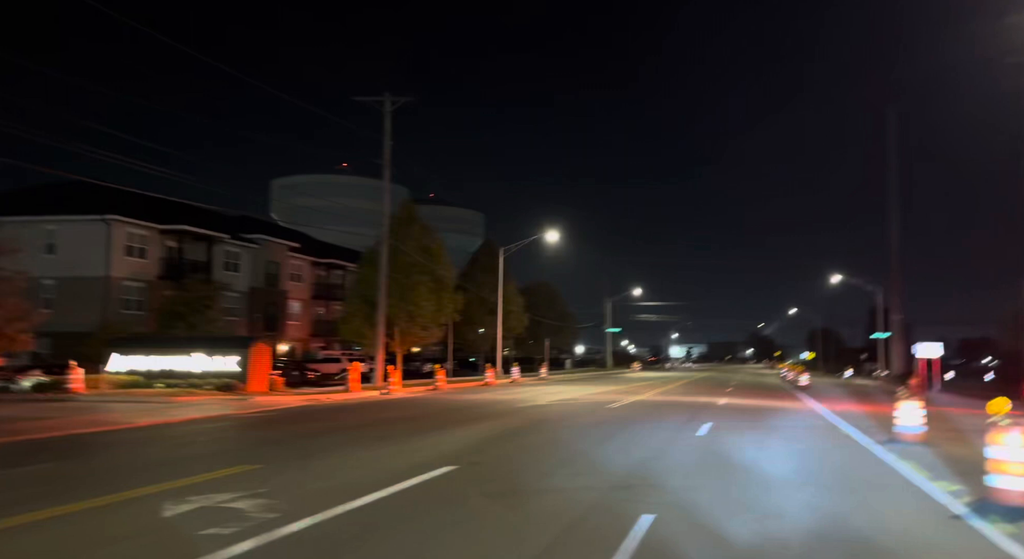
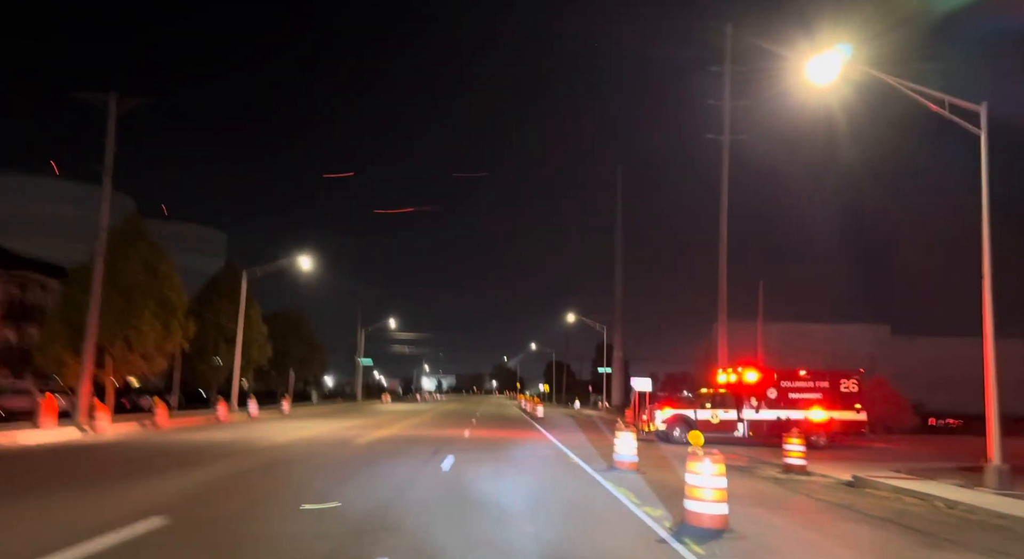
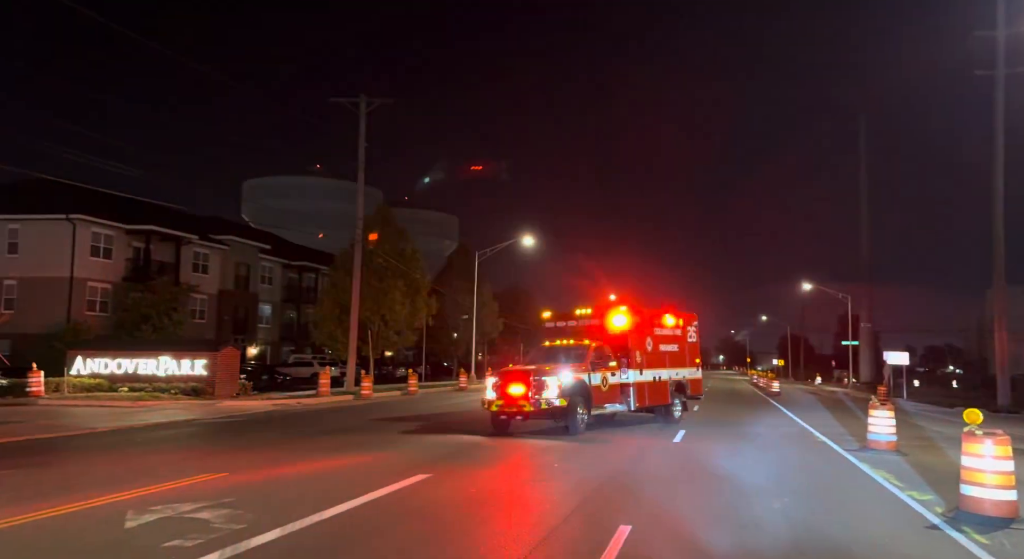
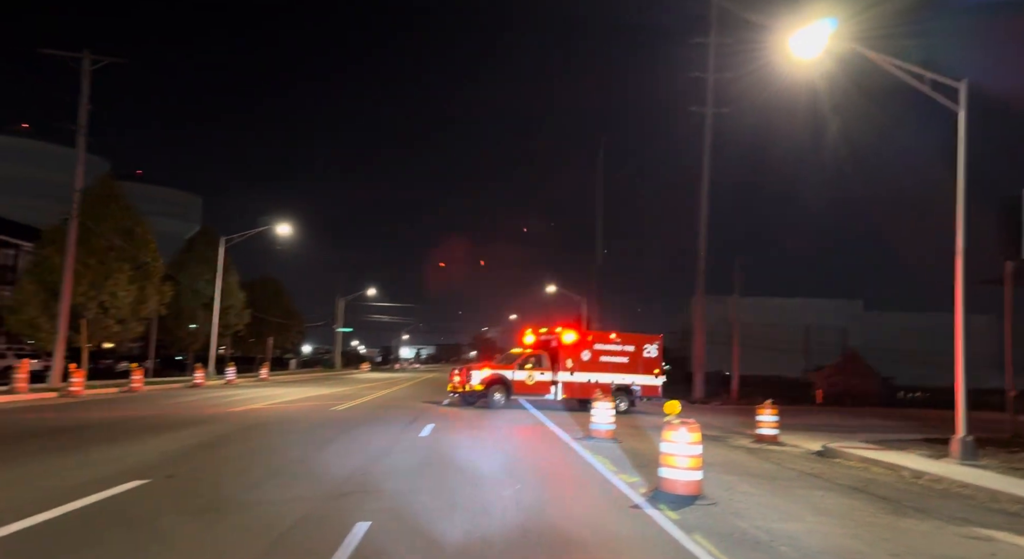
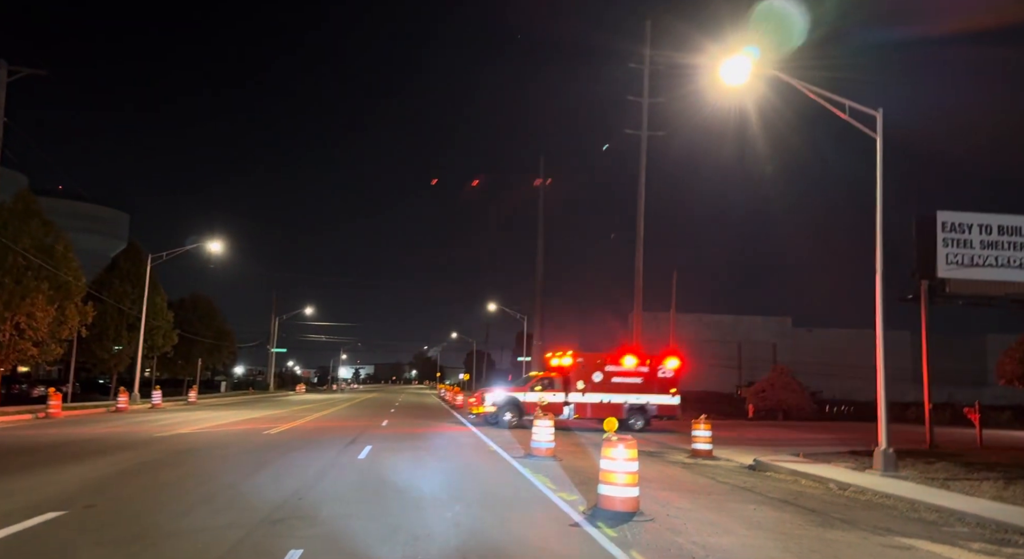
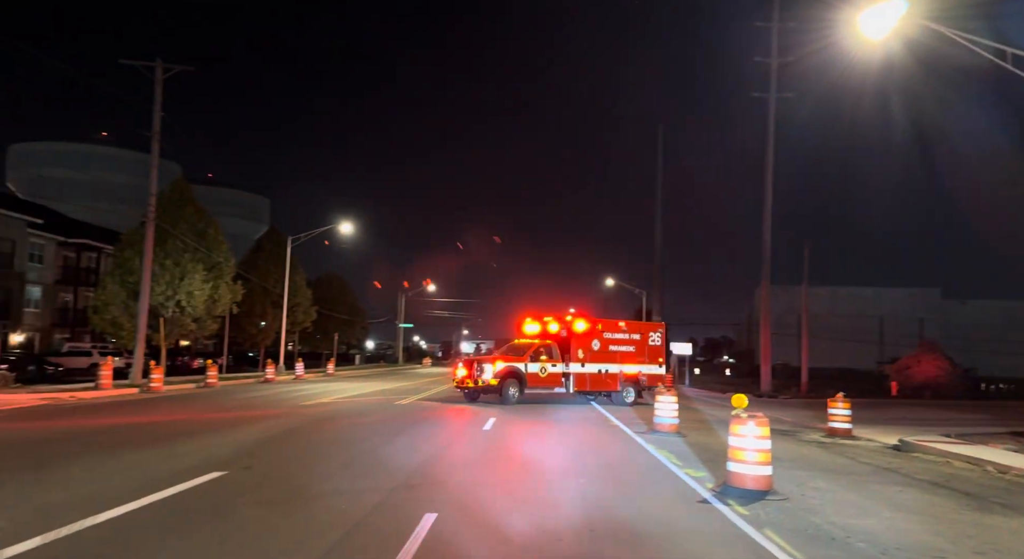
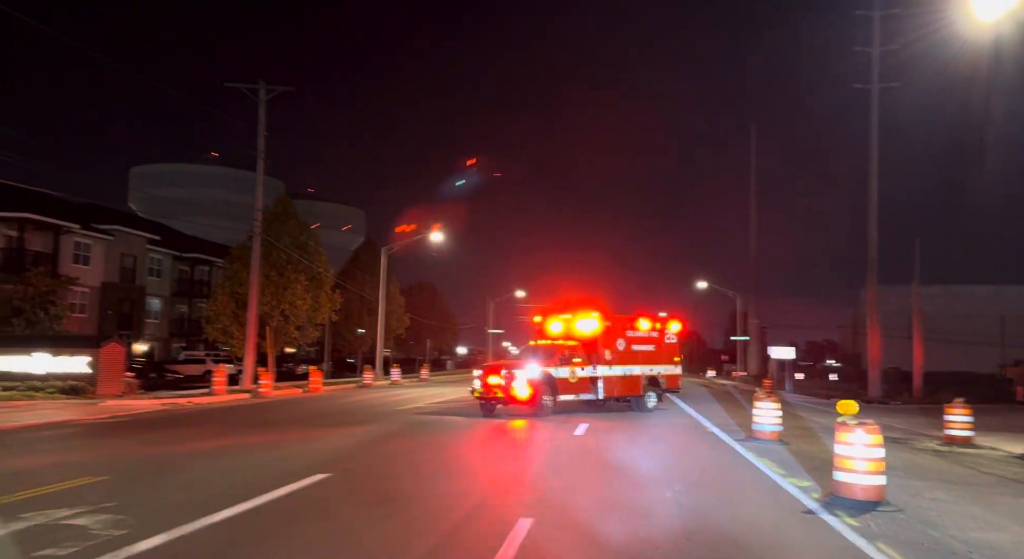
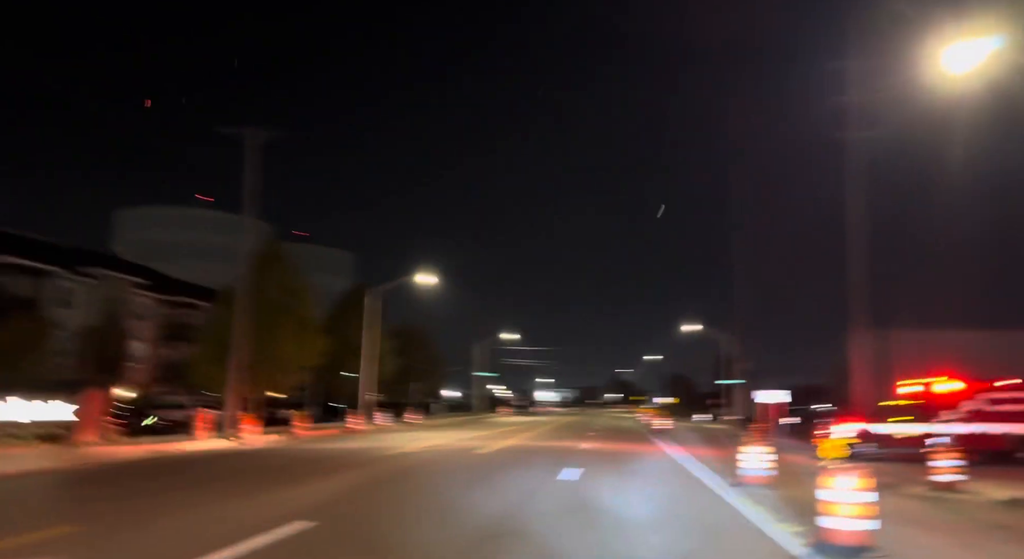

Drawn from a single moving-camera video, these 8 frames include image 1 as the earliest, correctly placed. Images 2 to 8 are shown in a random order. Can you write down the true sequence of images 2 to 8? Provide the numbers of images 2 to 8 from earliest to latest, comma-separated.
8, 2, 5, 4, 6, 7, 3
